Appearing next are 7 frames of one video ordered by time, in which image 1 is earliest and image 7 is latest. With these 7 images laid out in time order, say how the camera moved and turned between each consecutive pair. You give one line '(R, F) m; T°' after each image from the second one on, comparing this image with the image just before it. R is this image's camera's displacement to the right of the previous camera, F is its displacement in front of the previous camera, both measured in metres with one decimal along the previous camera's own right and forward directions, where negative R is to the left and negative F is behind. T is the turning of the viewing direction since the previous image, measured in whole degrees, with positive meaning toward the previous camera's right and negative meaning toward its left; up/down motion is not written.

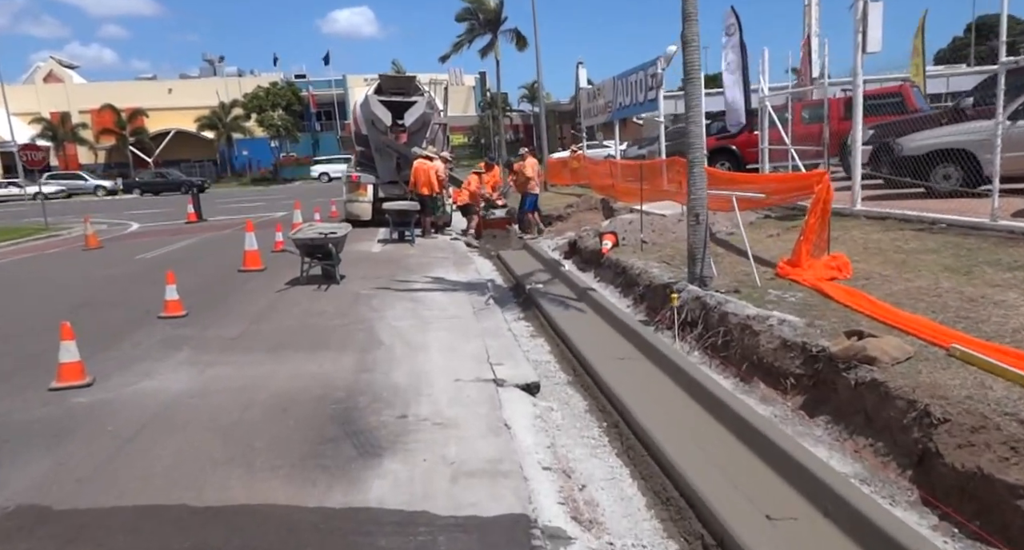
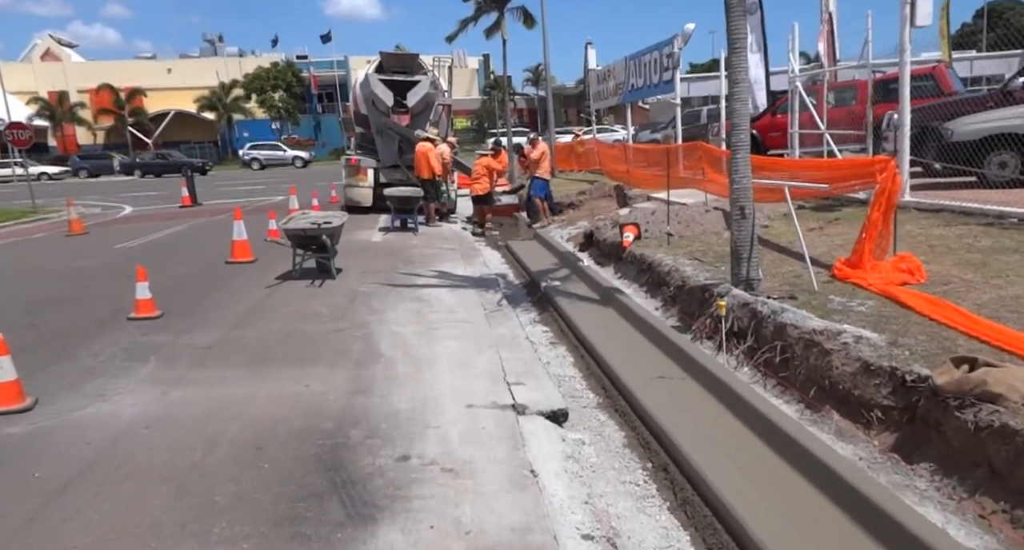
(-0.1, +0.9) m; 0°
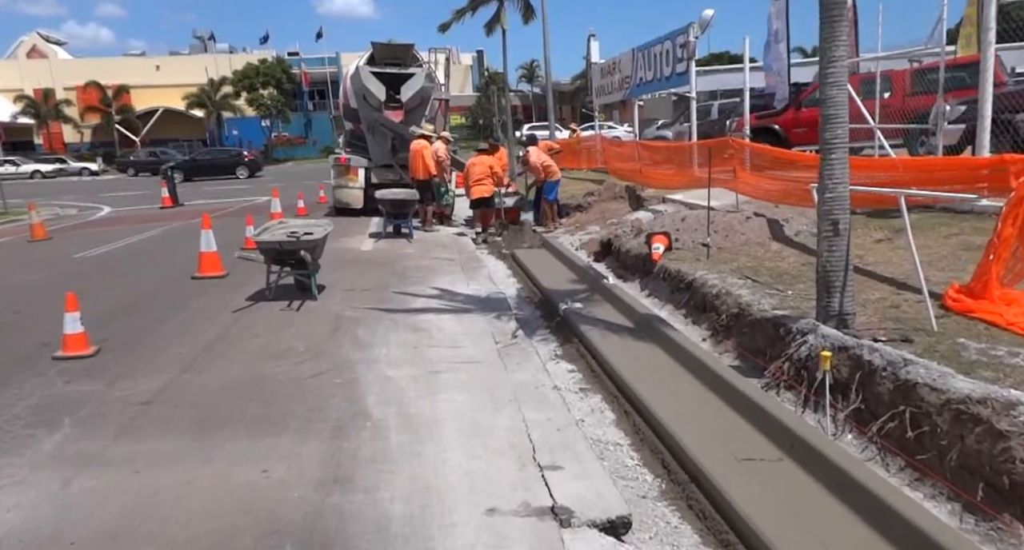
(-0.2, +1.4) m; 0°
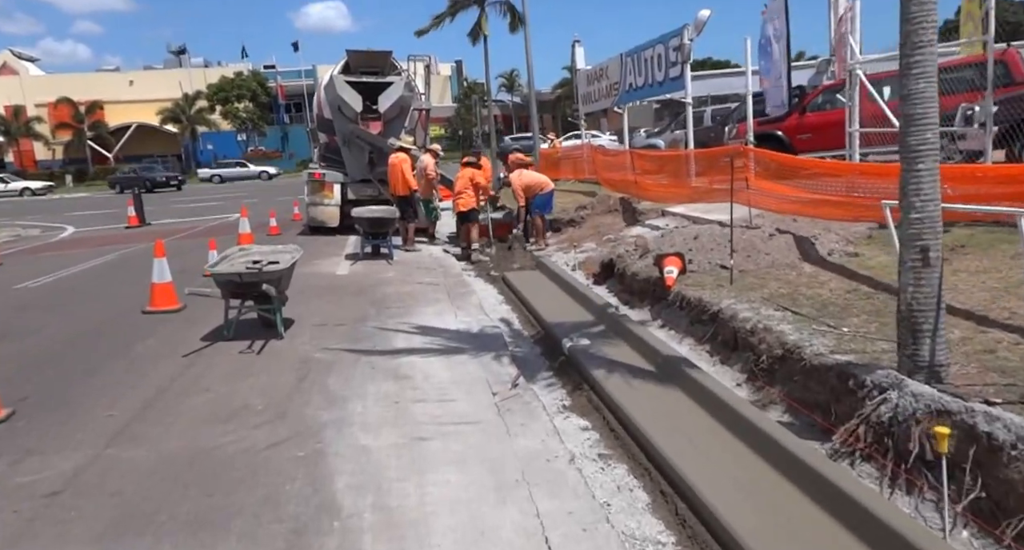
(-0.1, +1.0) m; +1°
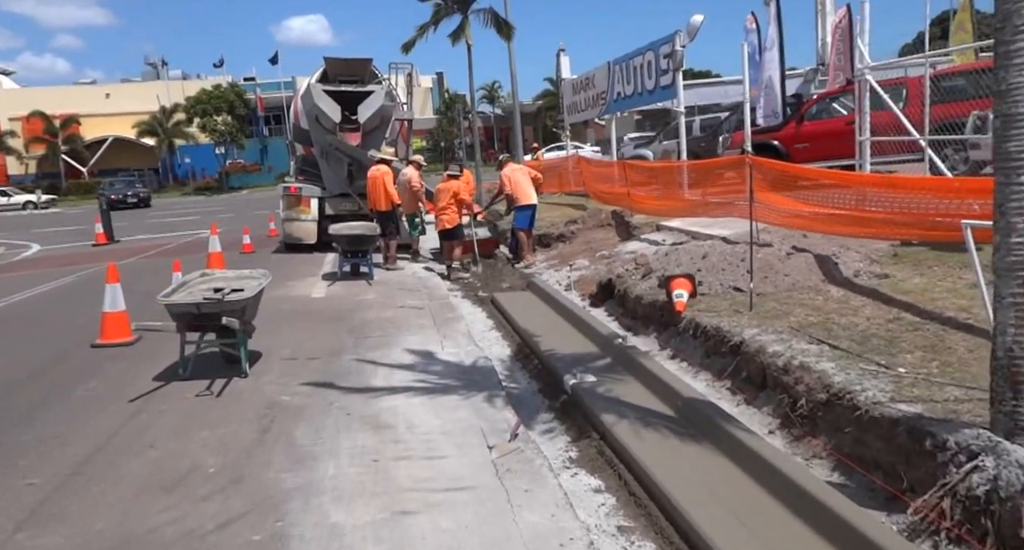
(-0.1, +0.8) m; +1°
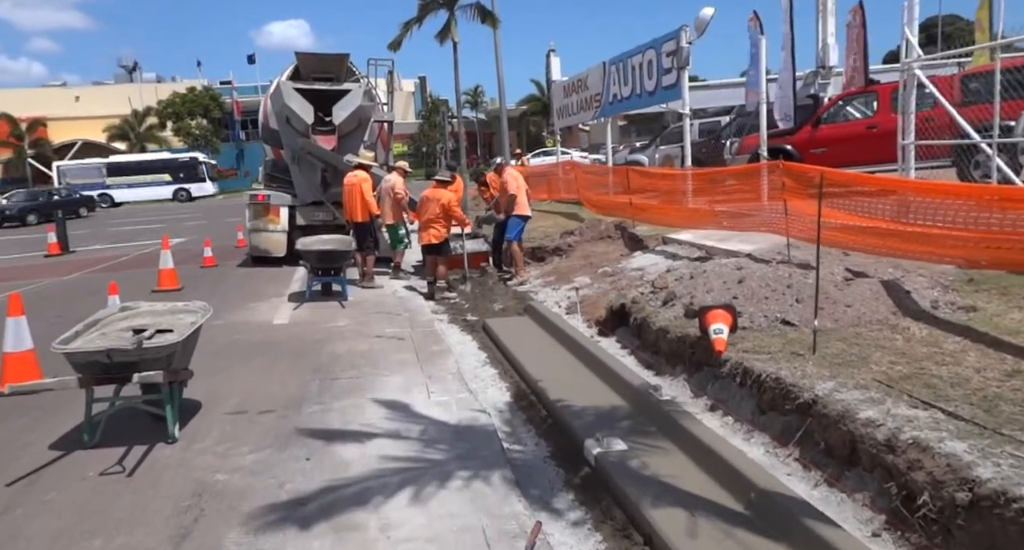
(-0.1, +1.3) m; +1°
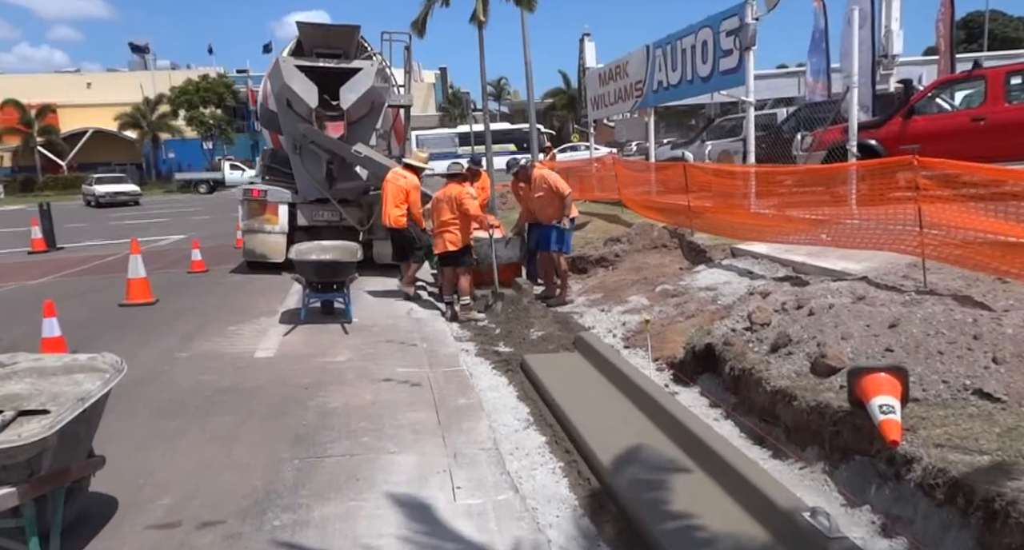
(-0.3, +1.9) m; -1°
